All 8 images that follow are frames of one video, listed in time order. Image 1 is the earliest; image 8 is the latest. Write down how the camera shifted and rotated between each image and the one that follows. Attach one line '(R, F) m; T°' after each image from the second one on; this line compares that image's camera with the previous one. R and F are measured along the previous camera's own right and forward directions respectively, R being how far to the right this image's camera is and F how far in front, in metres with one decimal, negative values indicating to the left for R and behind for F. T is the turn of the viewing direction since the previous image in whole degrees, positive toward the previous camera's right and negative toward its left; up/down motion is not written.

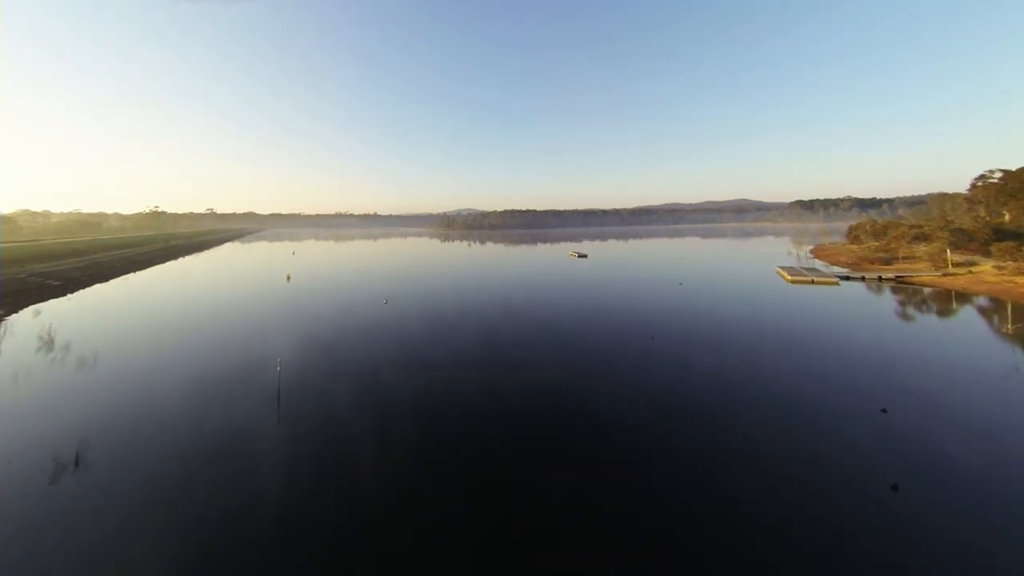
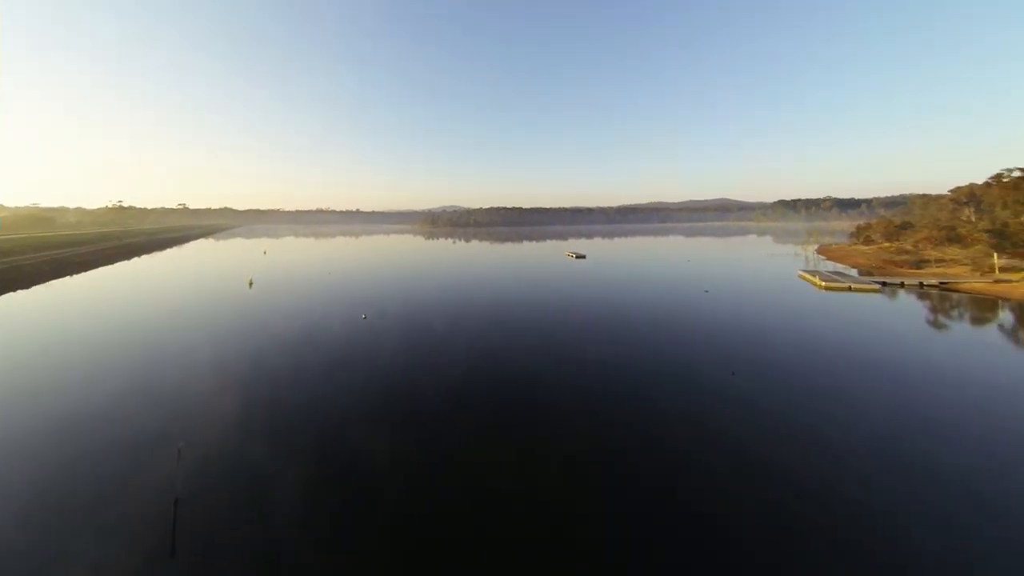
(-1.0, +2.3) m; +2°
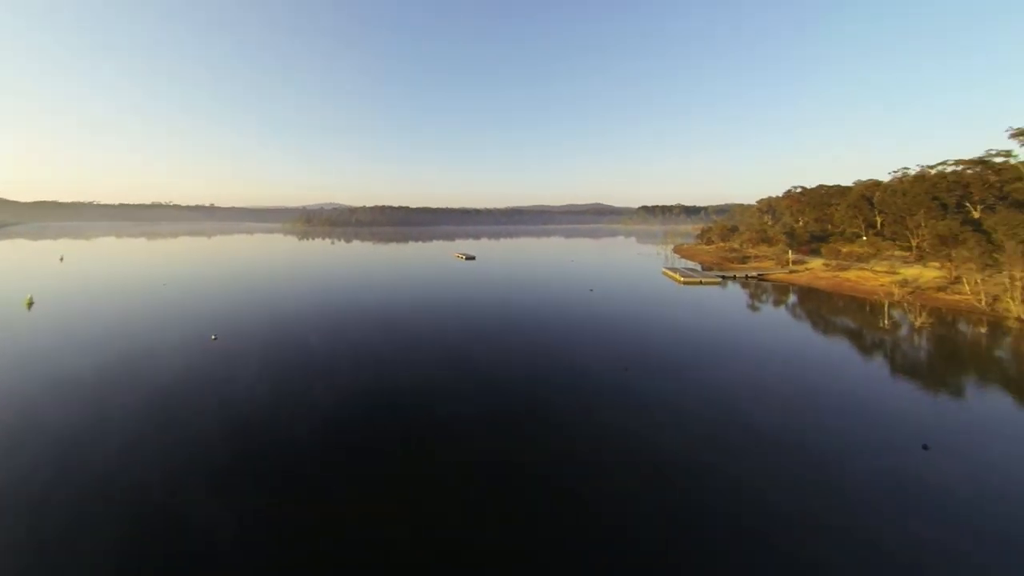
(-0.7, -2.0) m; +13°
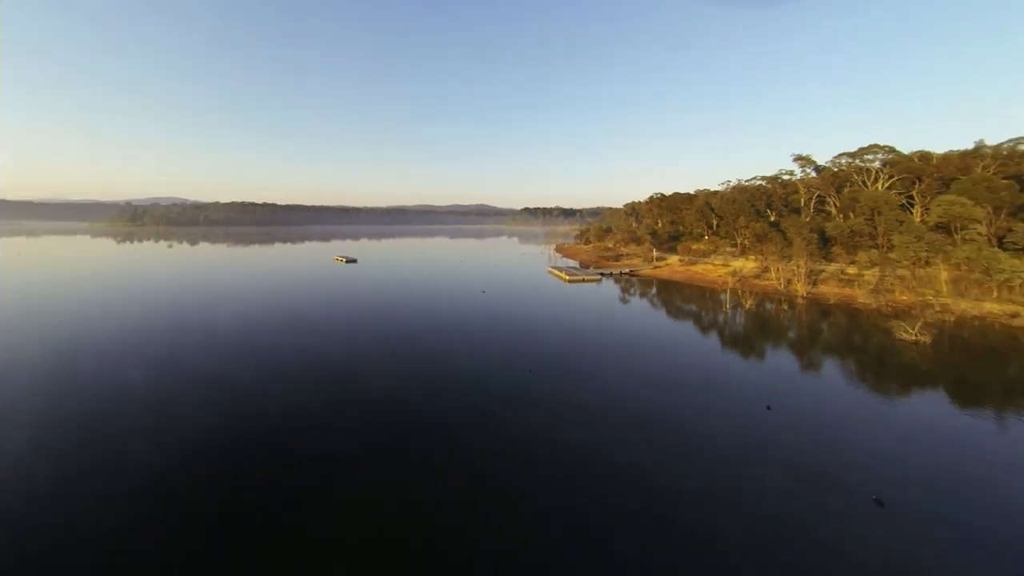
(+3.8, +0.5) m; -34°
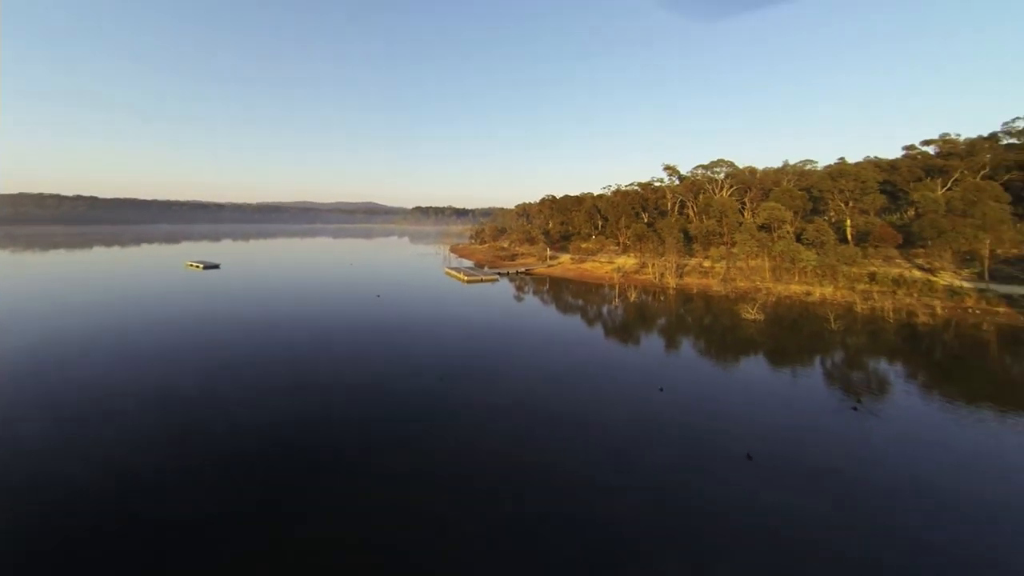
(-0.8, -0.1) m; +16°
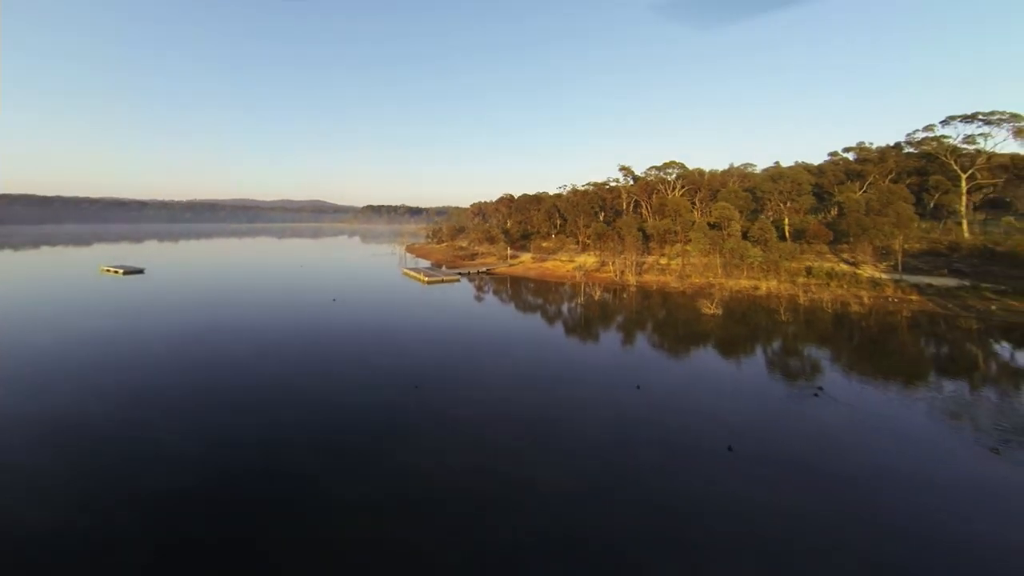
(-0.5, +0.1) m; +7°
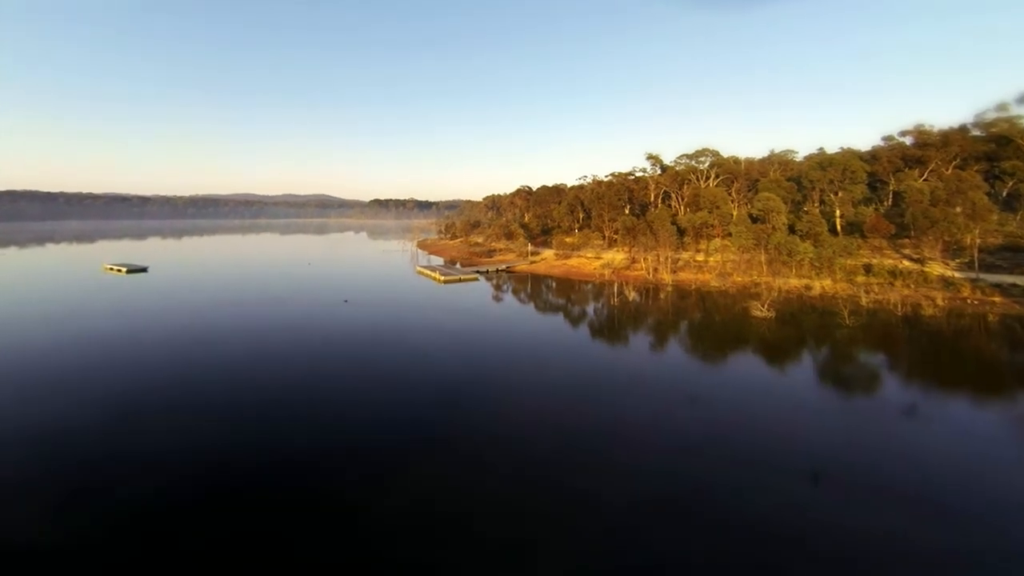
(-0.2, +0.8) m; -1°
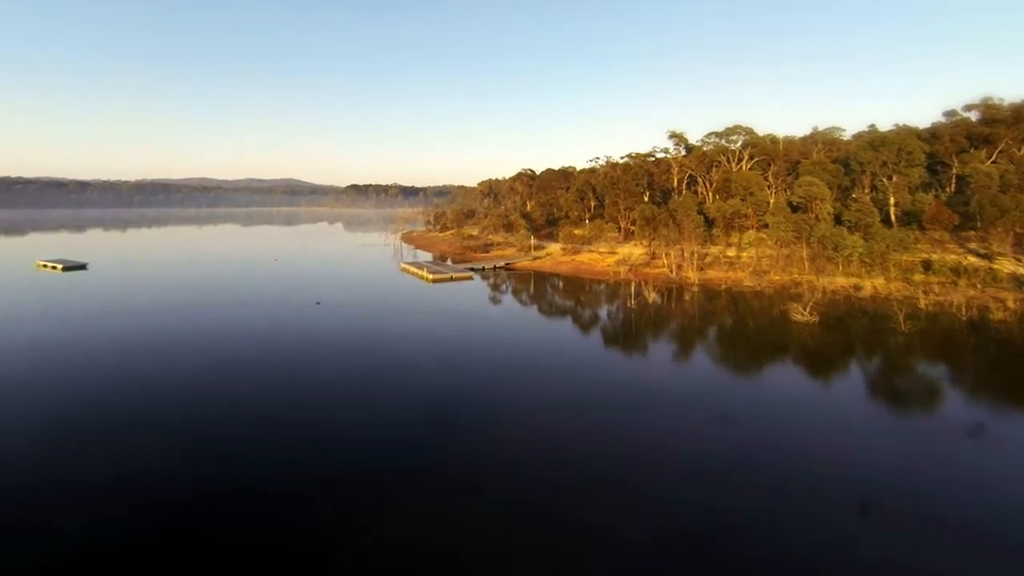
(-0.2, +1.5) m; +1°
